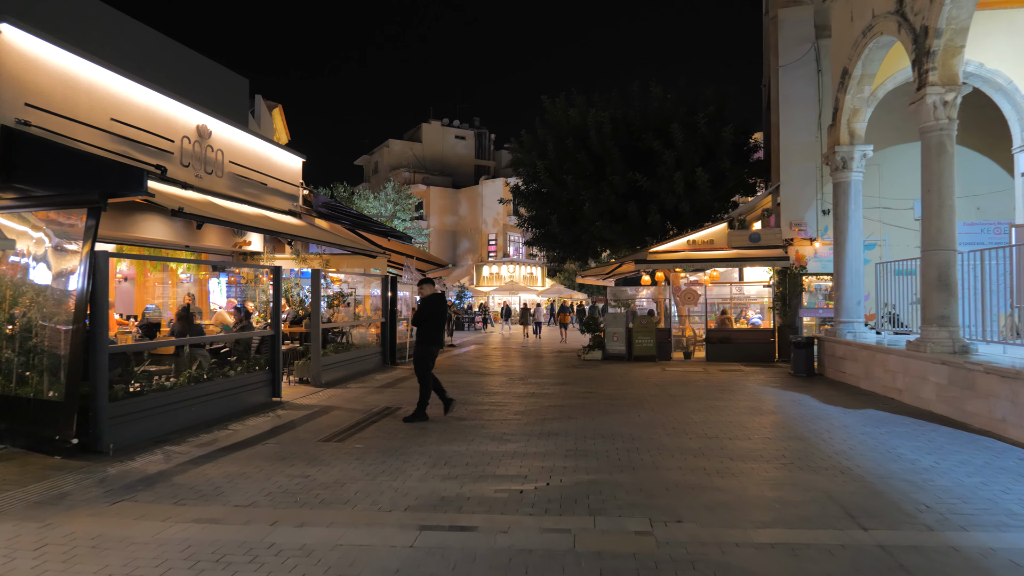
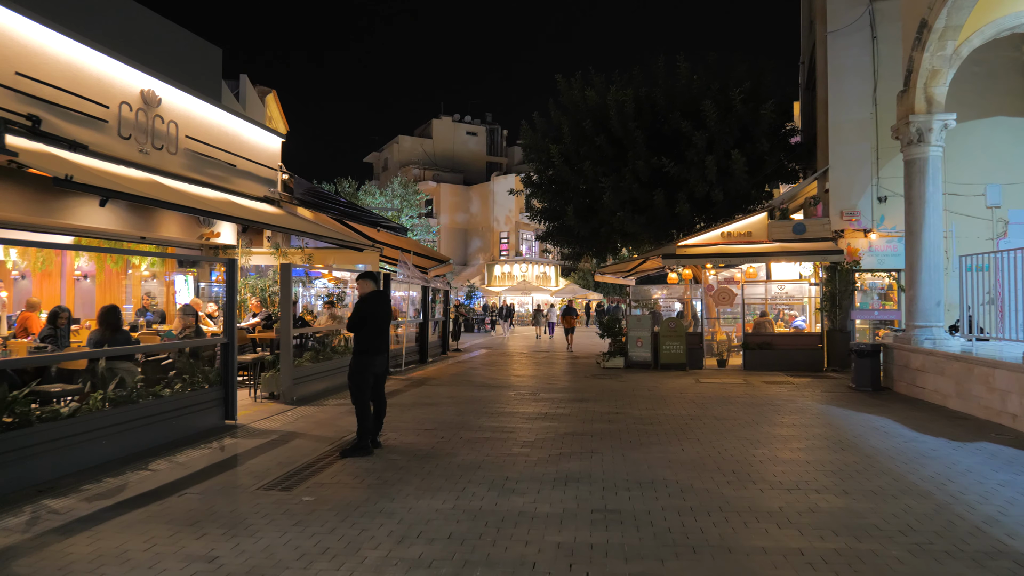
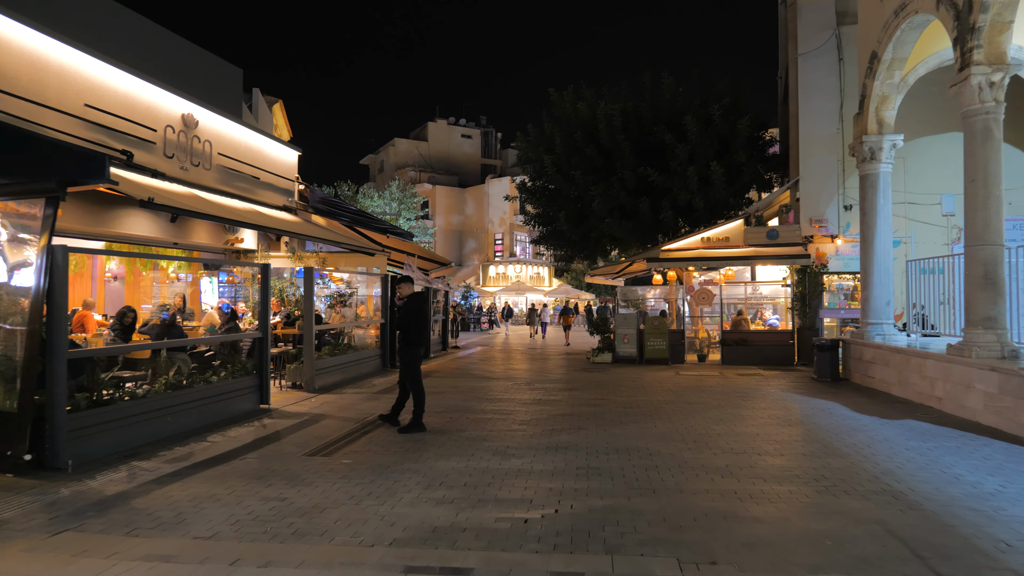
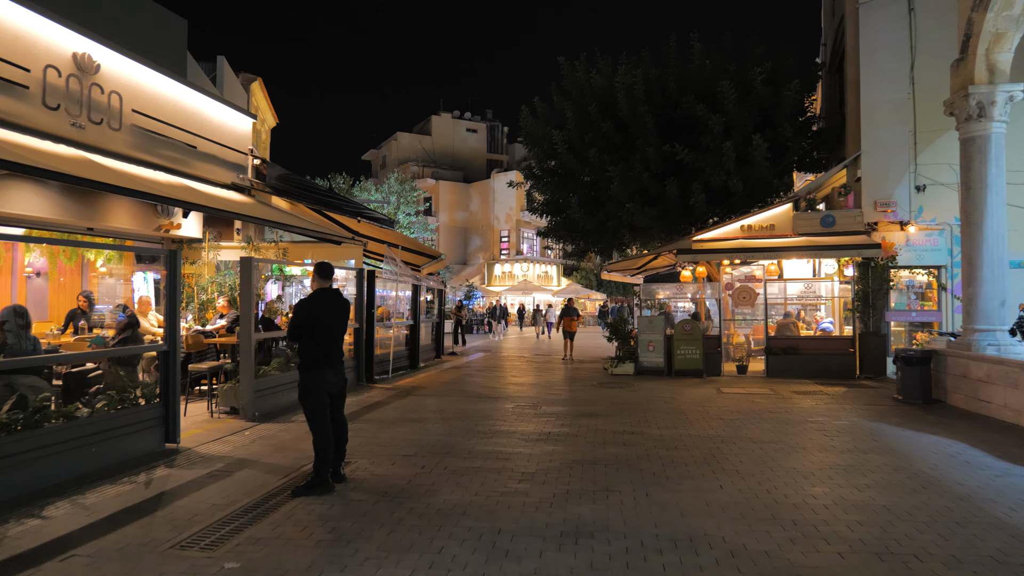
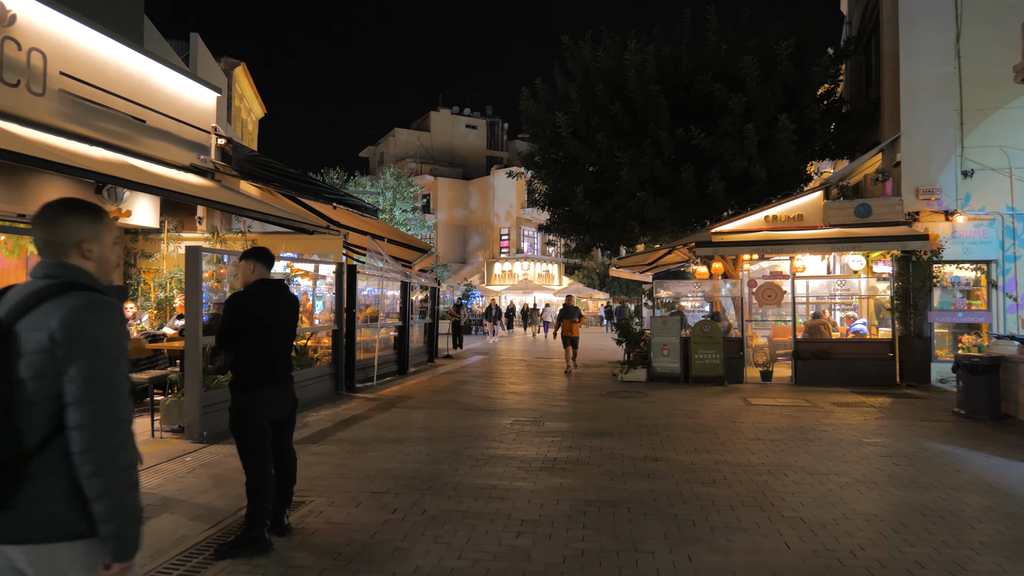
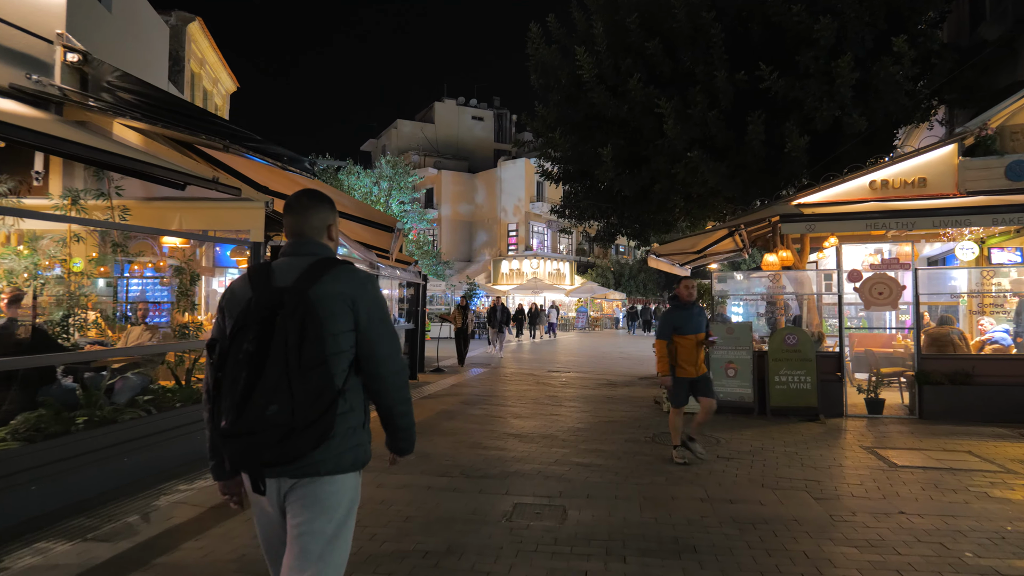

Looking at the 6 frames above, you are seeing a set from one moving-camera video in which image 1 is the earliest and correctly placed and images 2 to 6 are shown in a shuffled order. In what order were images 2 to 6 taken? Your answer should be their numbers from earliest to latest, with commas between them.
3, 2, 4, 5, 6
